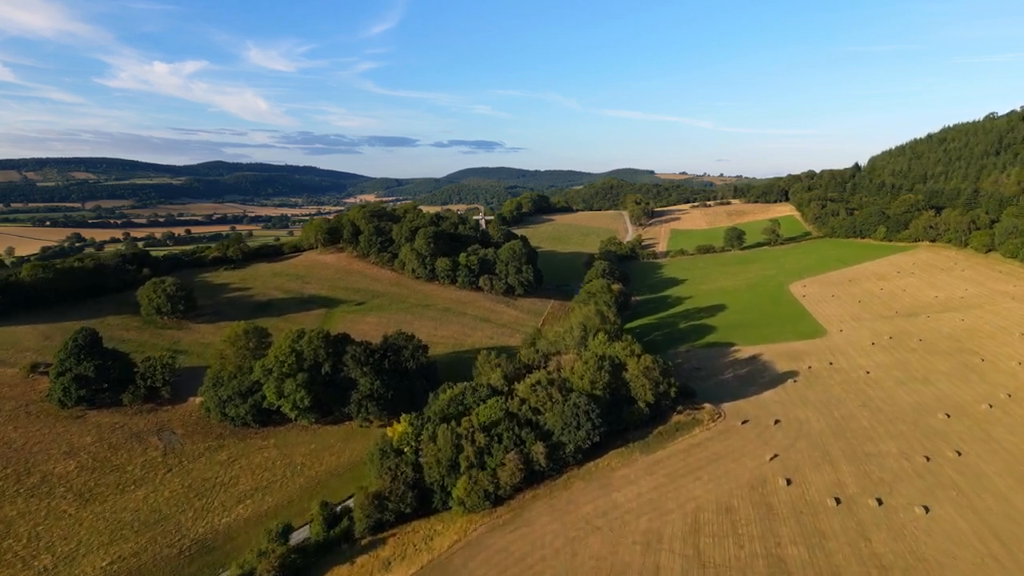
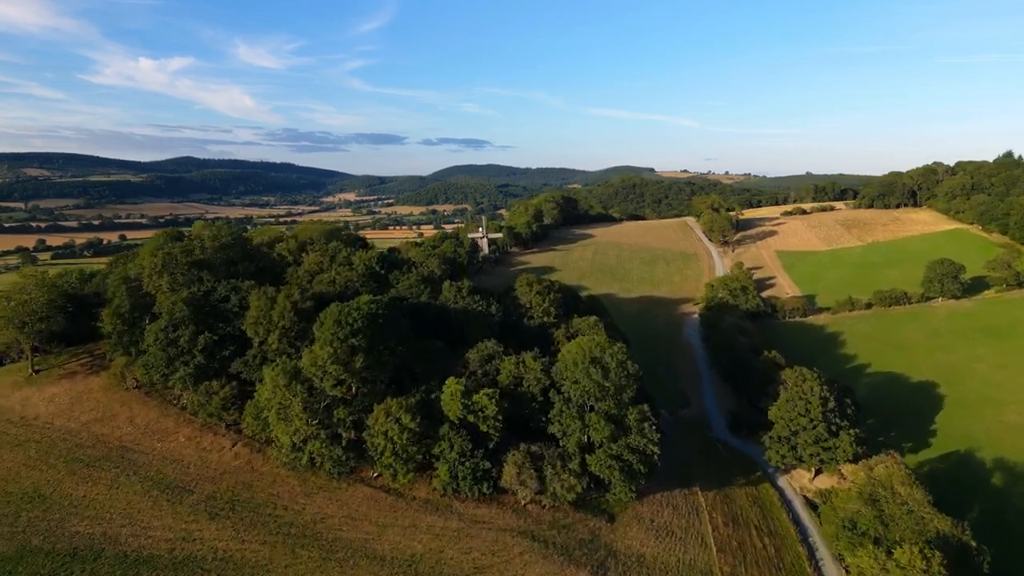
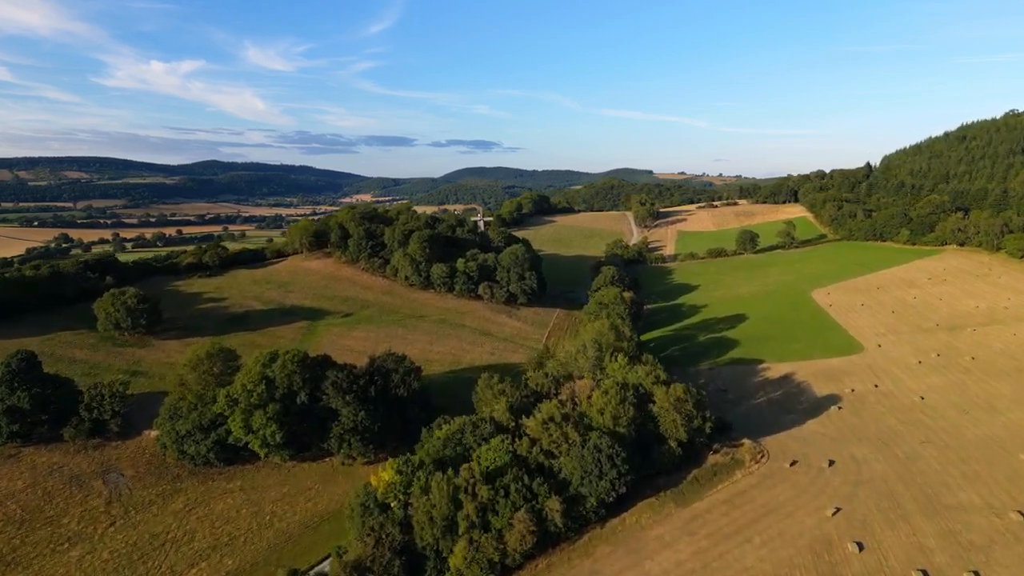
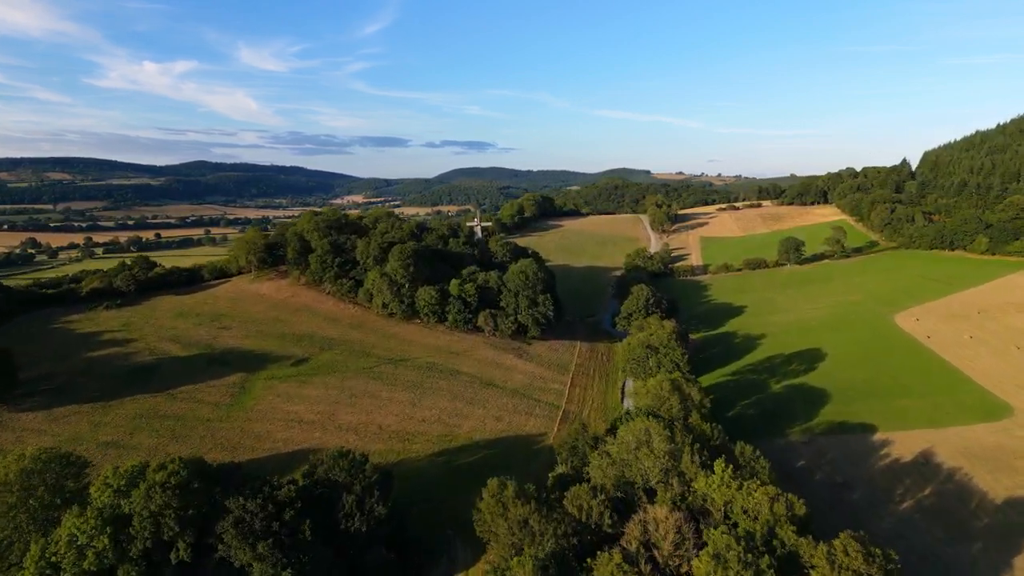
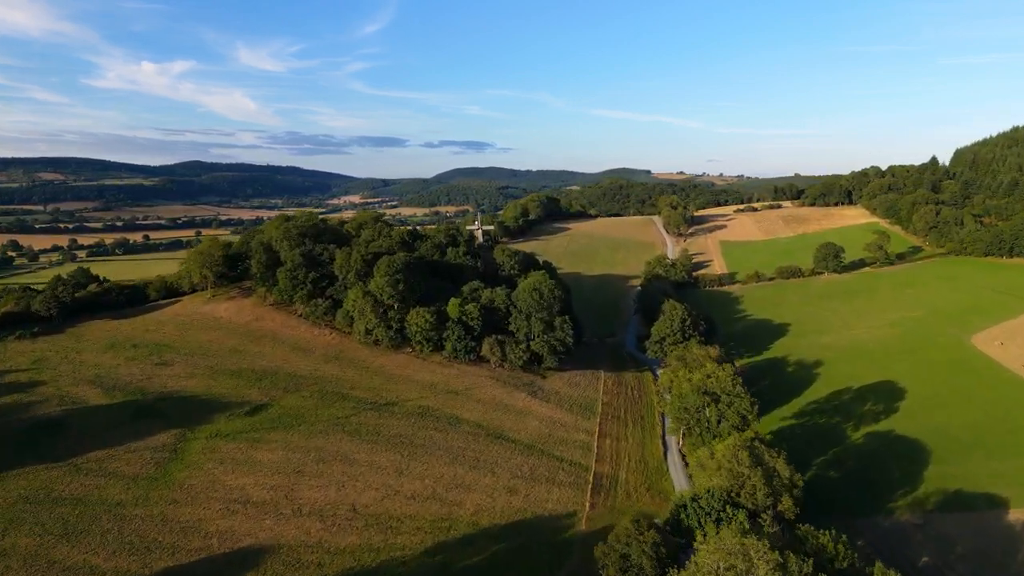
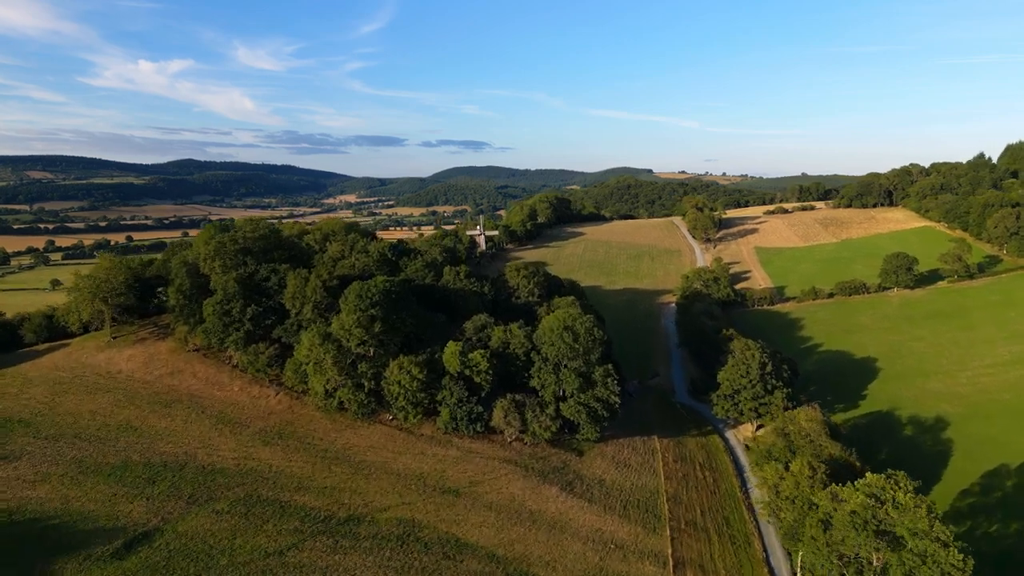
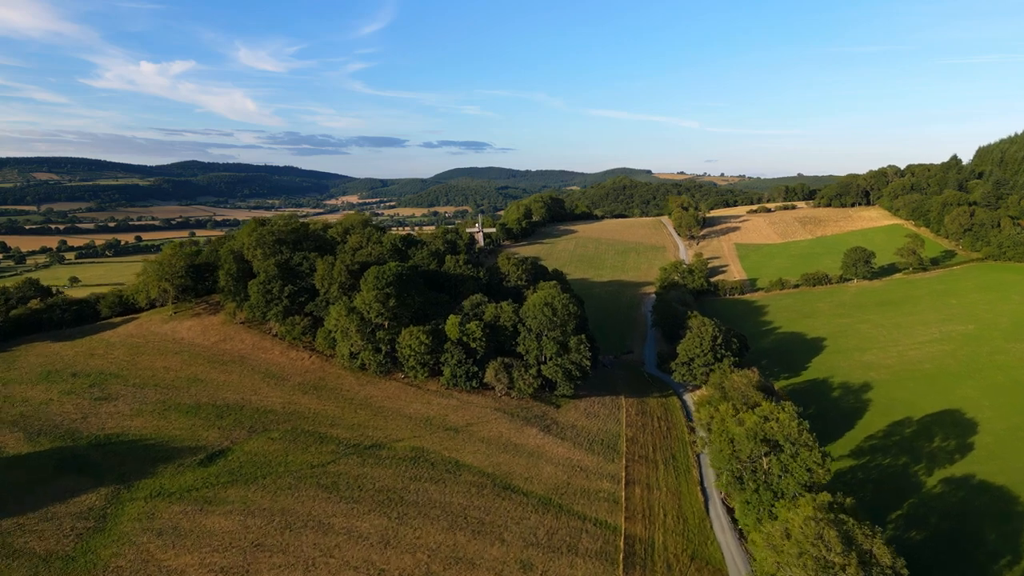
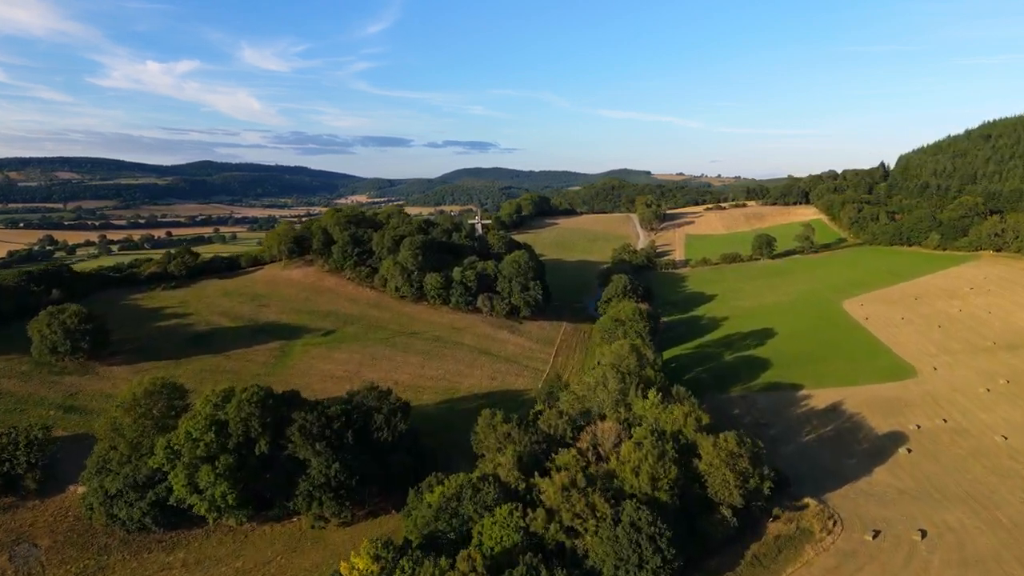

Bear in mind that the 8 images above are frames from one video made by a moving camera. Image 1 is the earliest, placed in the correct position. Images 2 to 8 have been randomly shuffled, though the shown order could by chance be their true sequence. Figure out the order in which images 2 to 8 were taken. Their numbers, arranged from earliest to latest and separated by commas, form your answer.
3, 8, 4, 5, 7, 6, 2
